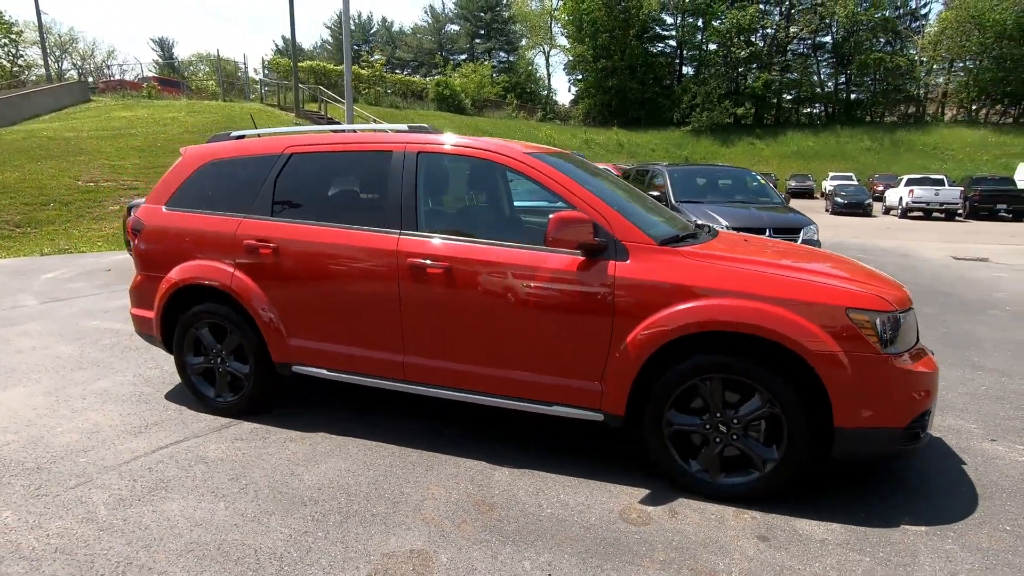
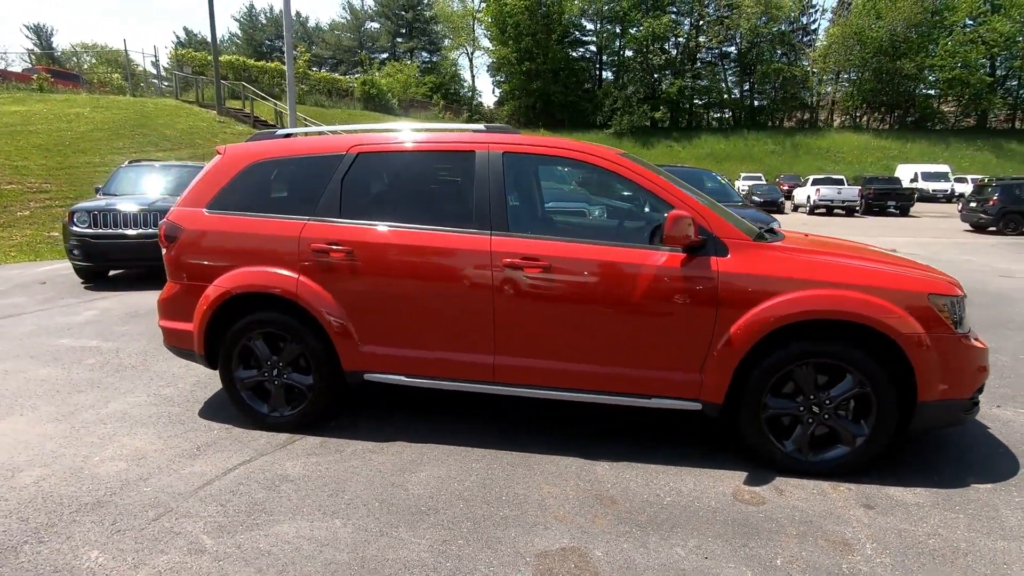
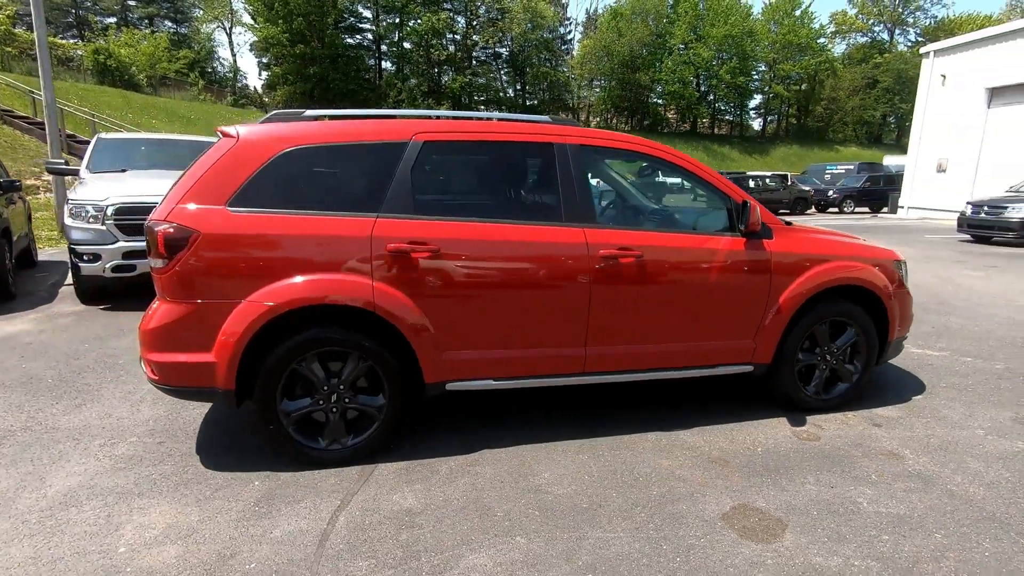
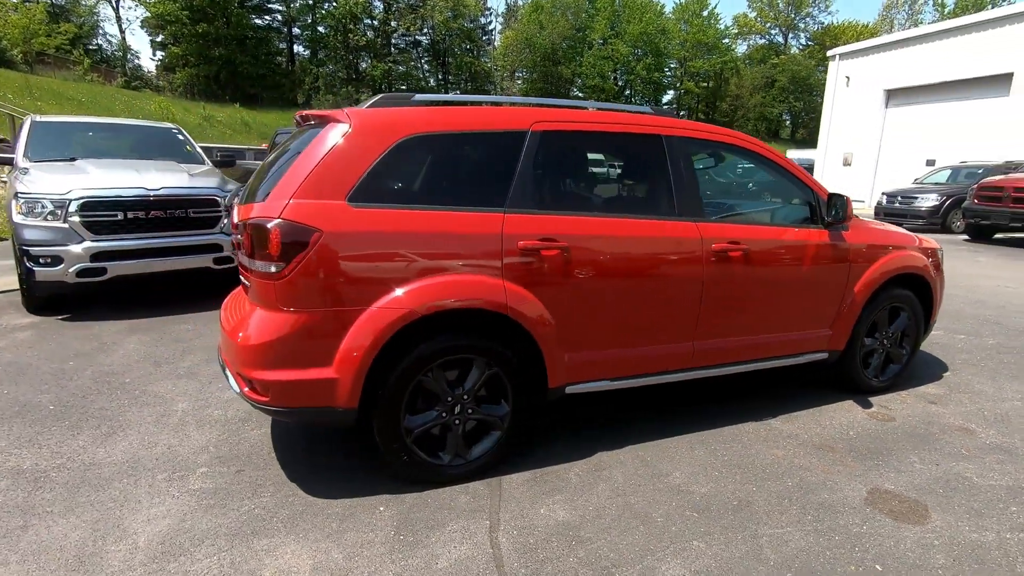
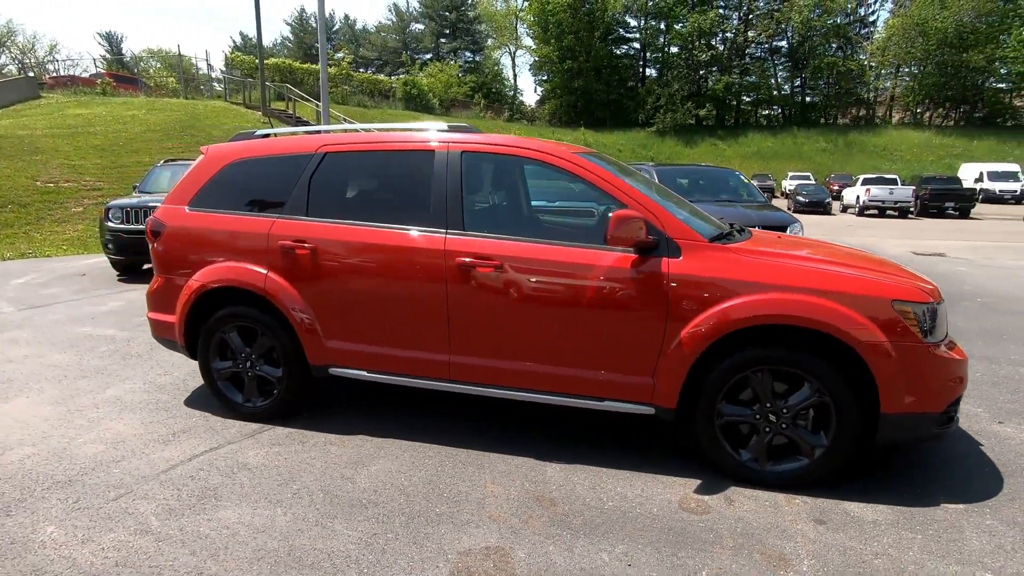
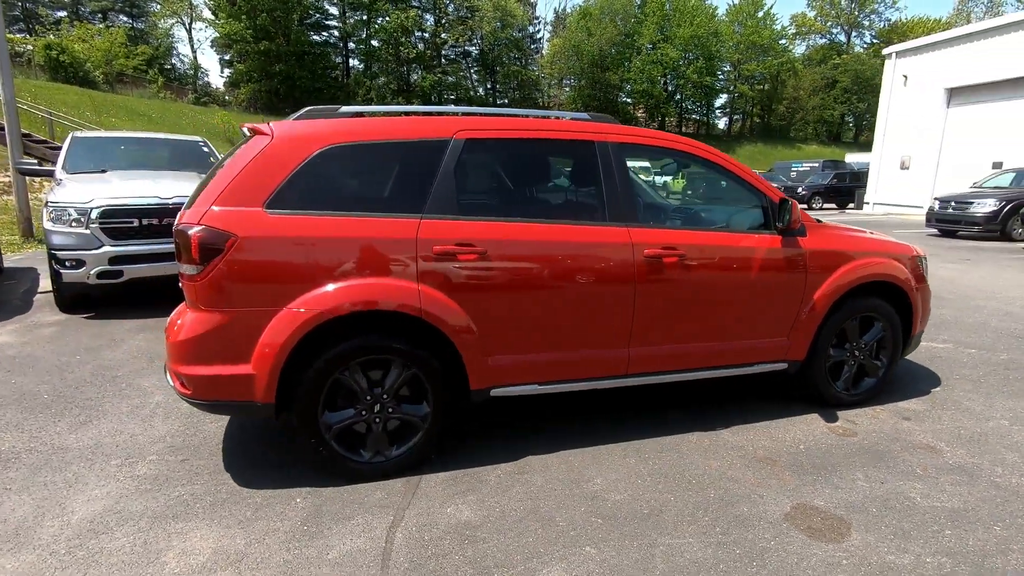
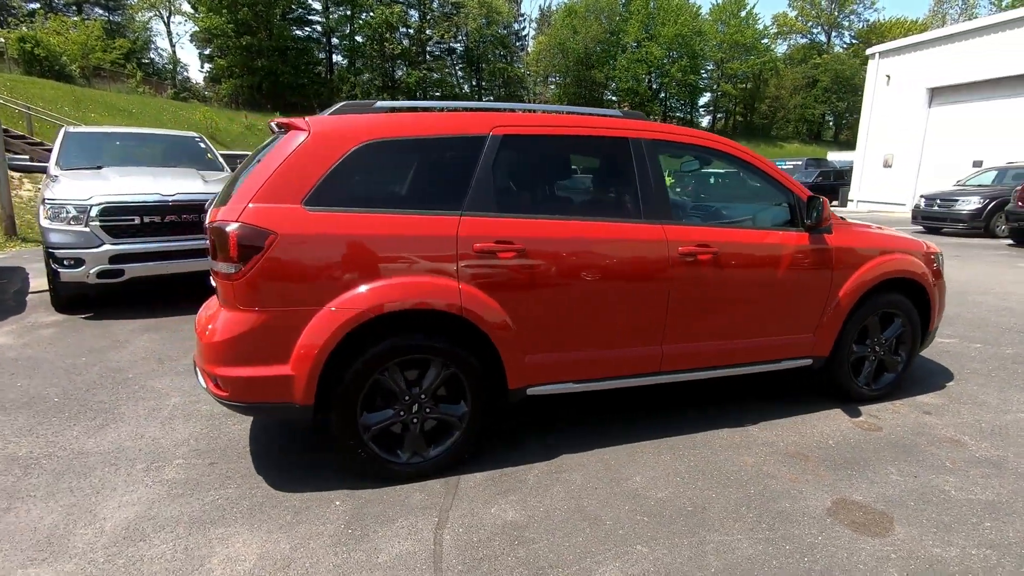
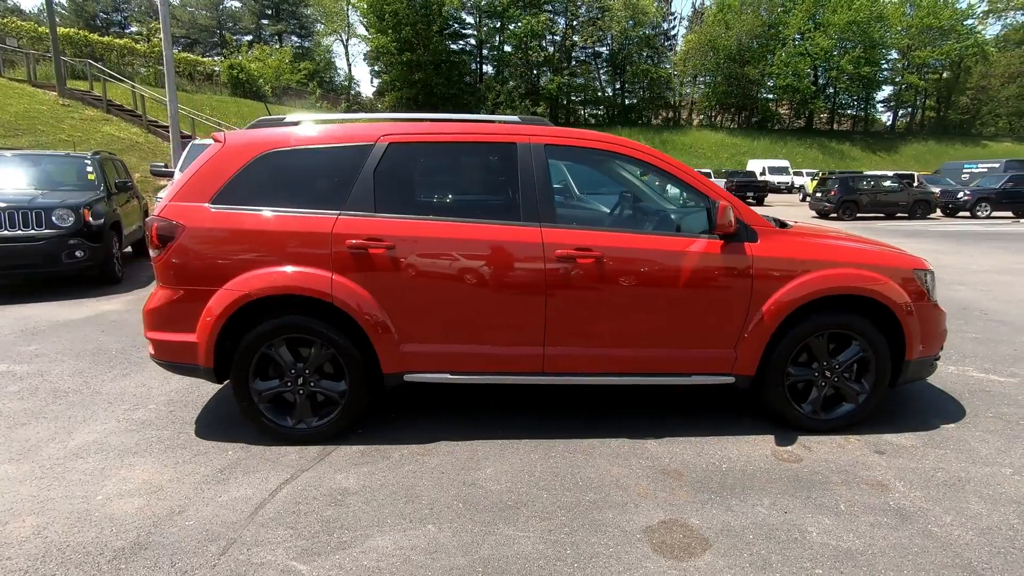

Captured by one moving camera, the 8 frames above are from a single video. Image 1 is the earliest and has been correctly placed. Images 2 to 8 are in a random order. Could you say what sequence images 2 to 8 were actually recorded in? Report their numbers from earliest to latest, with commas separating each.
5, 2, 8, 3, 6, 7, 4
